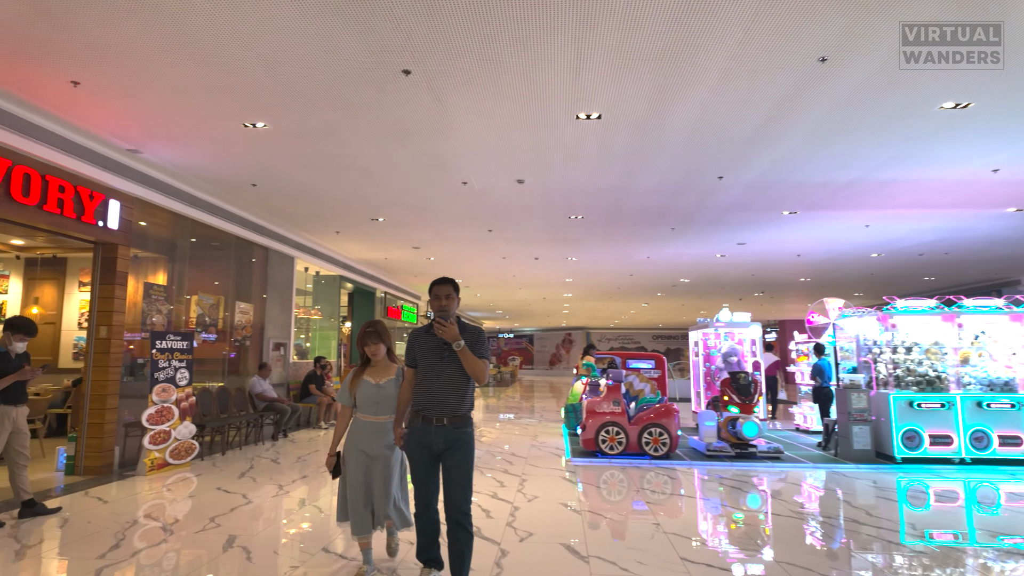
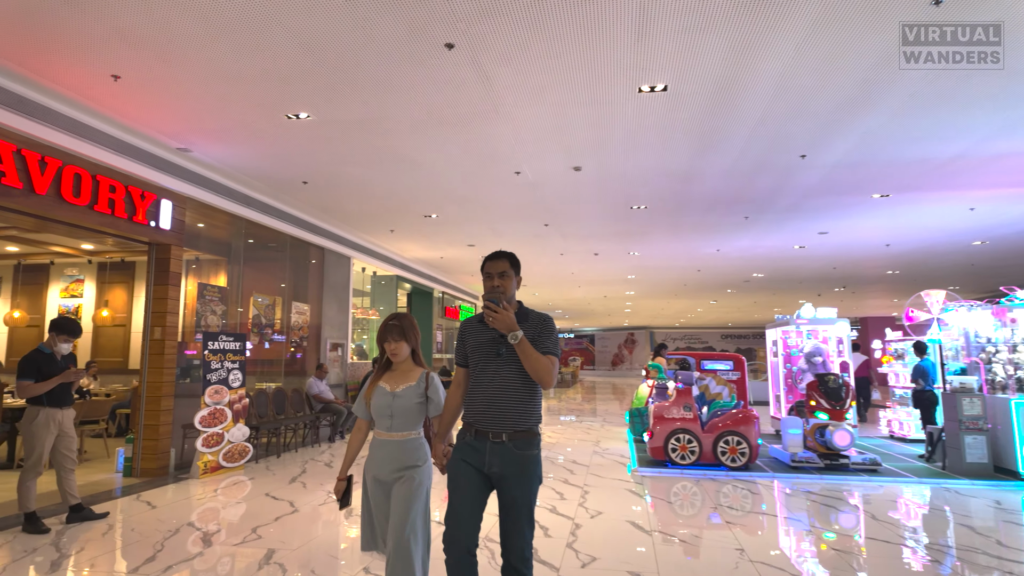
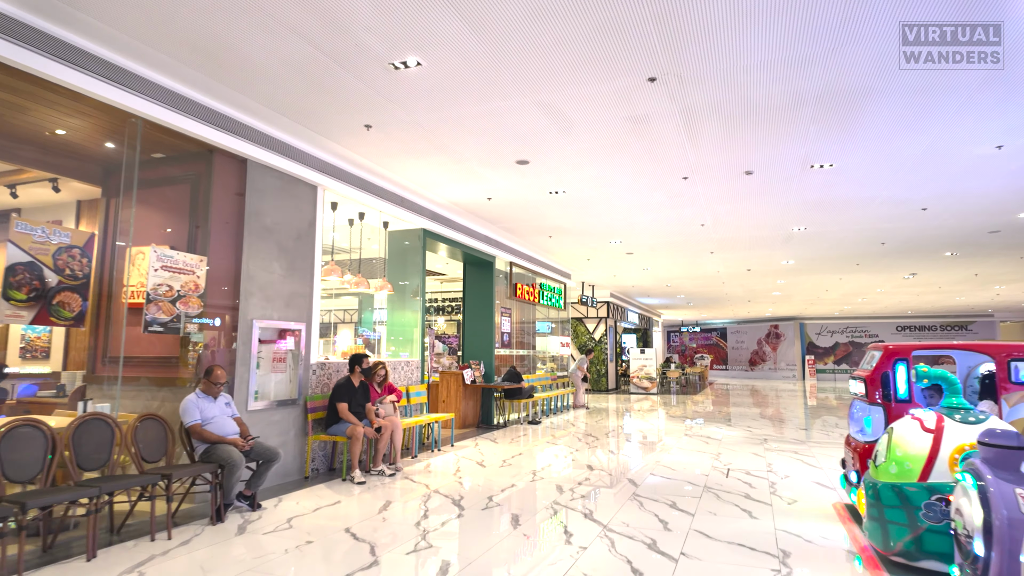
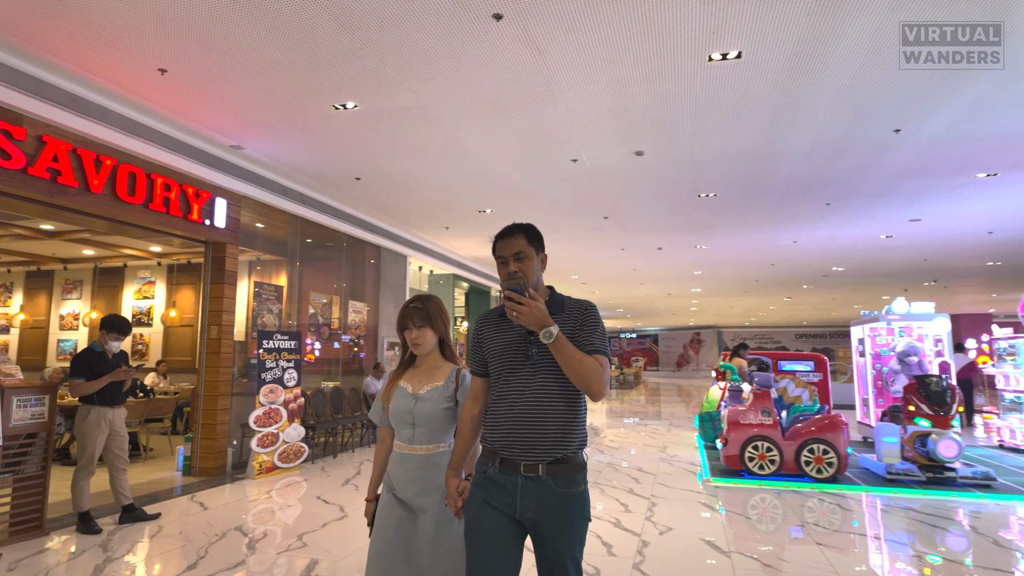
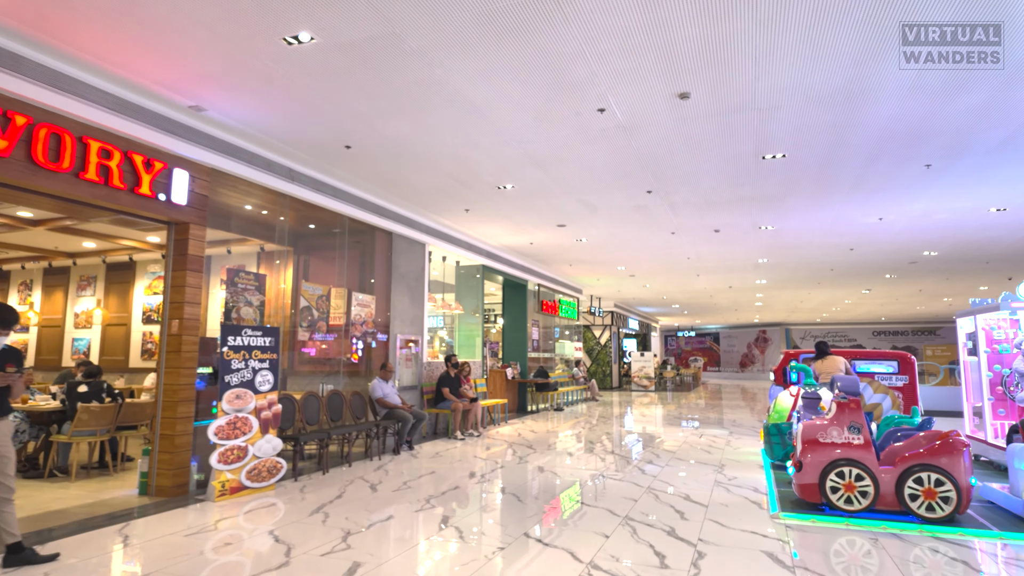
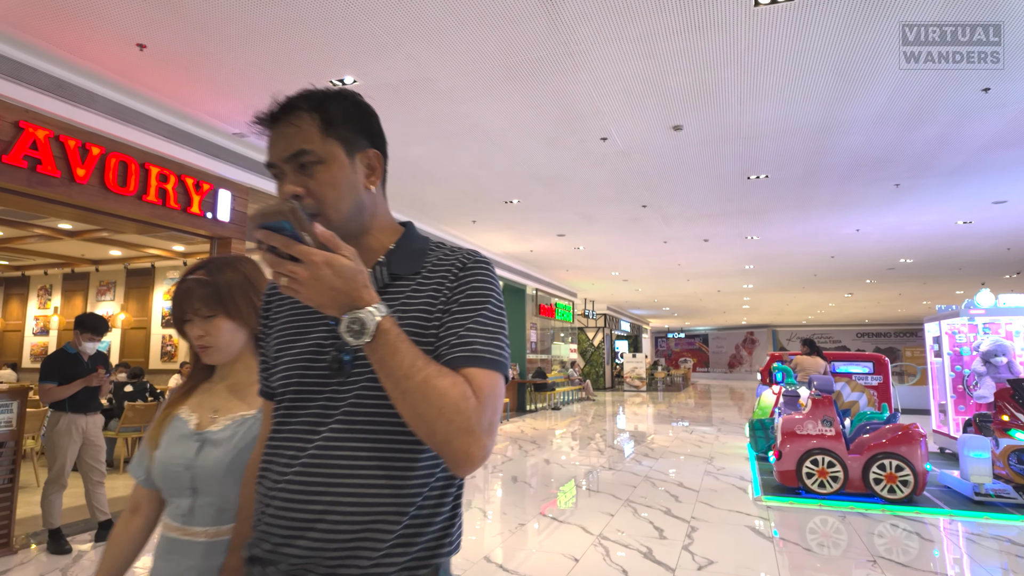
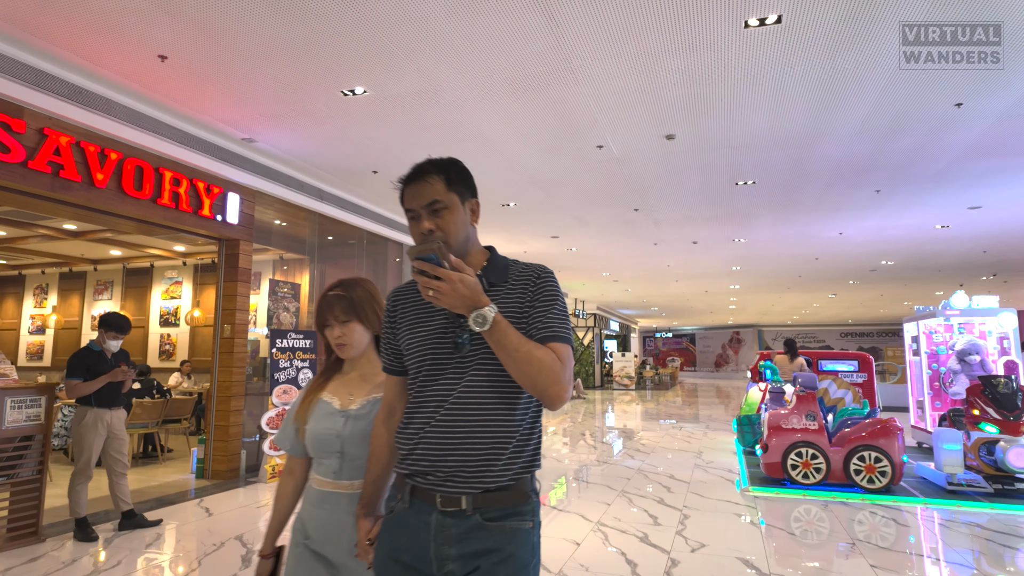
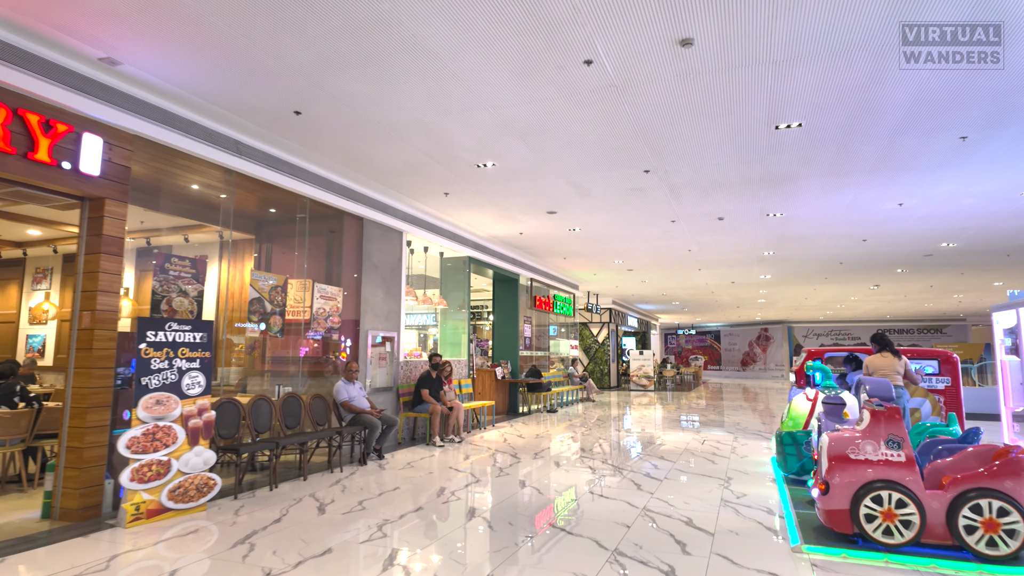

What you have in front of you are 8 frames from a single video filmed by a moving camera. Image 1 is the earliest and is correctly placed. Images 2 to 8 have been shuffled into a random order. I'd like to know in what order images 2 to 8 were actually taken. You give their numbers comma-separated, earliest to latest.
2, 4, 7, 6, 5, 8, 3
